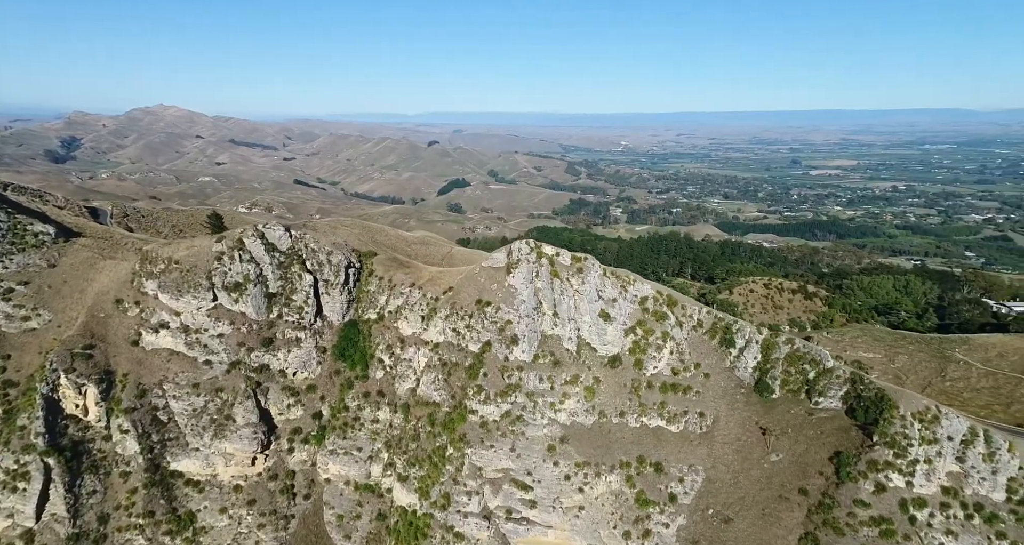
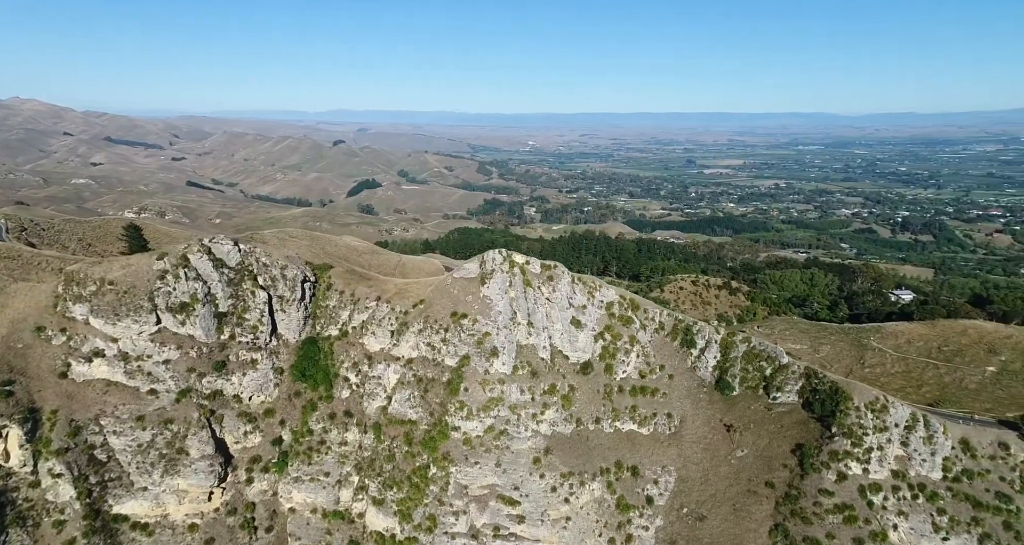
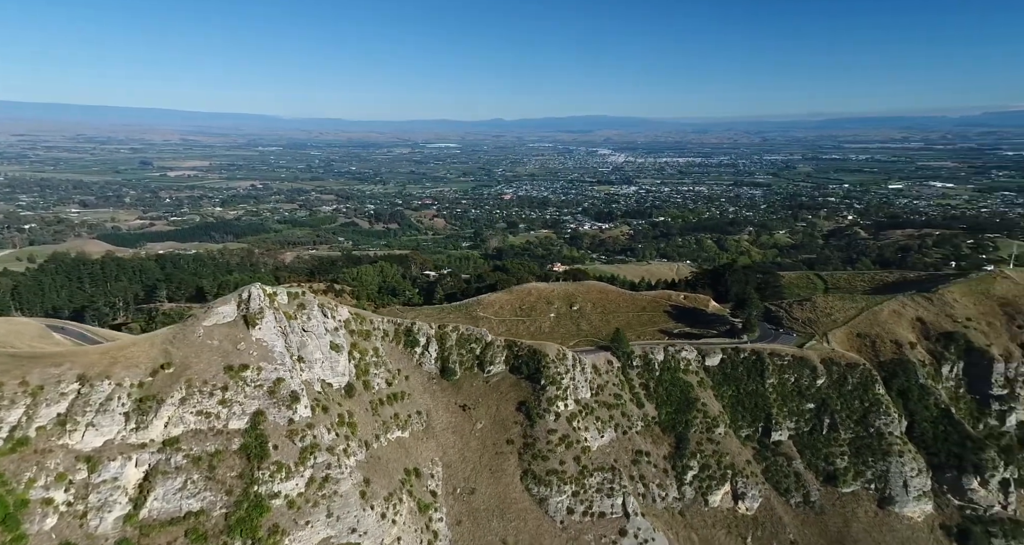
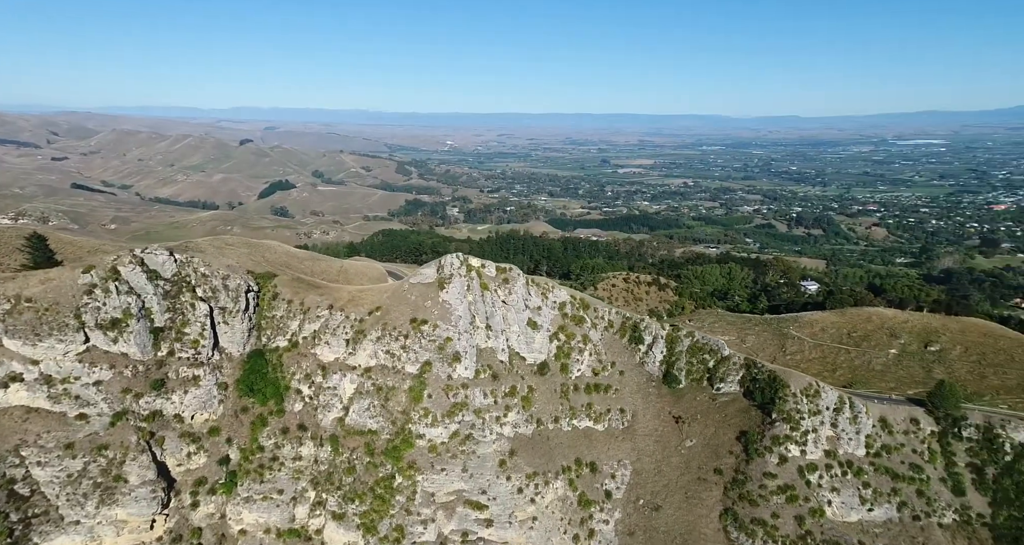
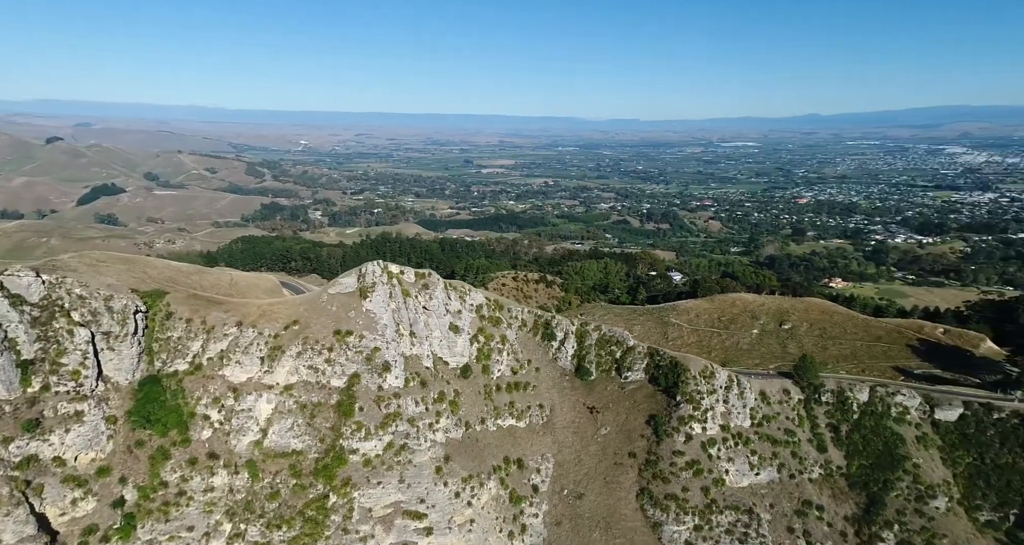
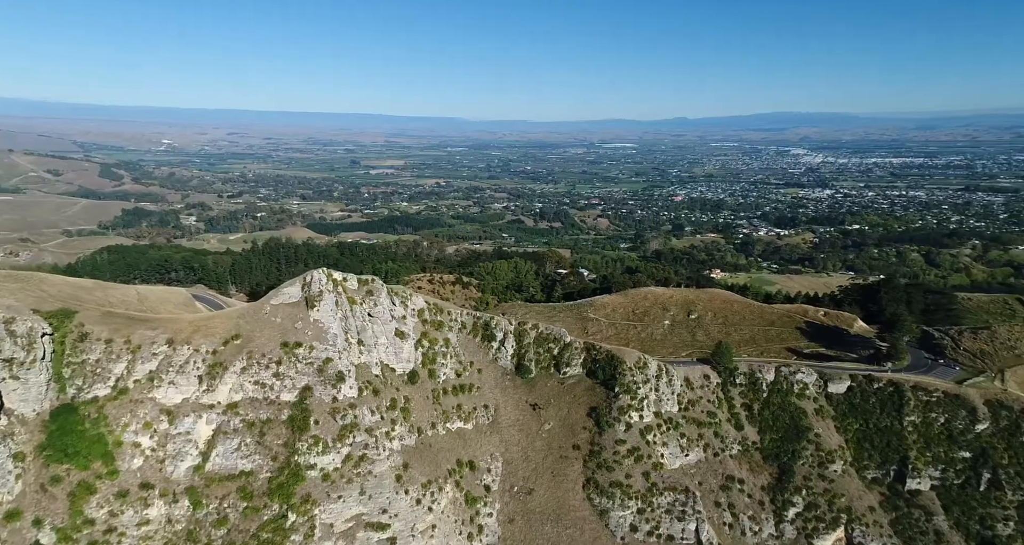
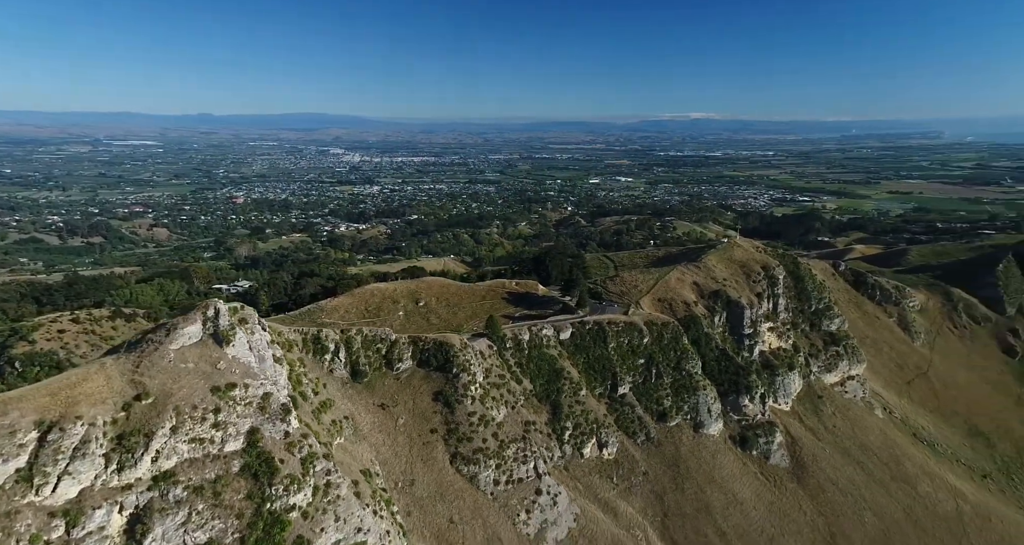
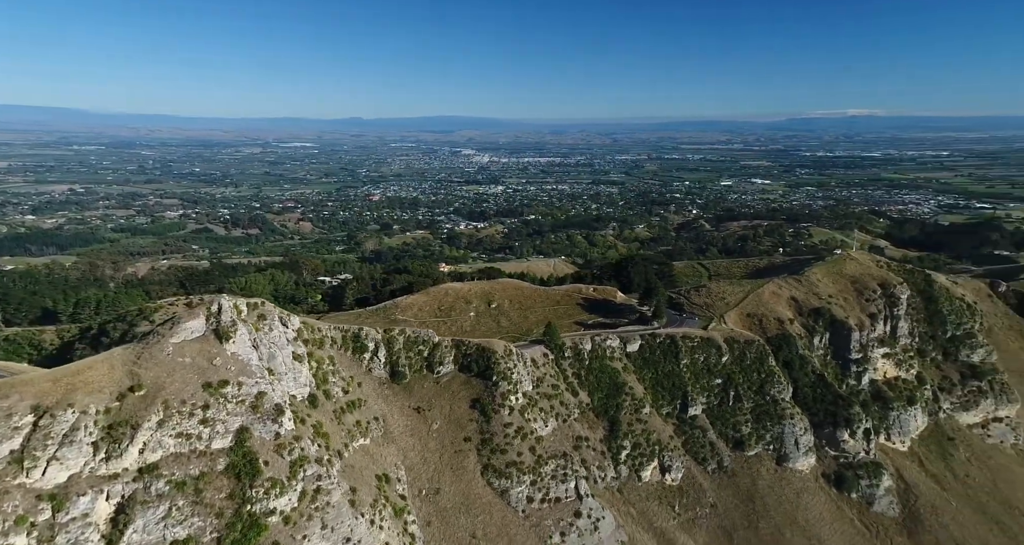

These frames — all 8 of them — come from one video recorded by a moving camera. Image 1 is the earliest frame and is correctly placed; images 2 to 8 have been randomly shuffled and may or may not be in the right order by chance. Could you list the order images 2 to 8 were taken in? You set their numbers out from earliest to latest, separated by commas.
2, 4, 5, 6, 3, 8, 7
